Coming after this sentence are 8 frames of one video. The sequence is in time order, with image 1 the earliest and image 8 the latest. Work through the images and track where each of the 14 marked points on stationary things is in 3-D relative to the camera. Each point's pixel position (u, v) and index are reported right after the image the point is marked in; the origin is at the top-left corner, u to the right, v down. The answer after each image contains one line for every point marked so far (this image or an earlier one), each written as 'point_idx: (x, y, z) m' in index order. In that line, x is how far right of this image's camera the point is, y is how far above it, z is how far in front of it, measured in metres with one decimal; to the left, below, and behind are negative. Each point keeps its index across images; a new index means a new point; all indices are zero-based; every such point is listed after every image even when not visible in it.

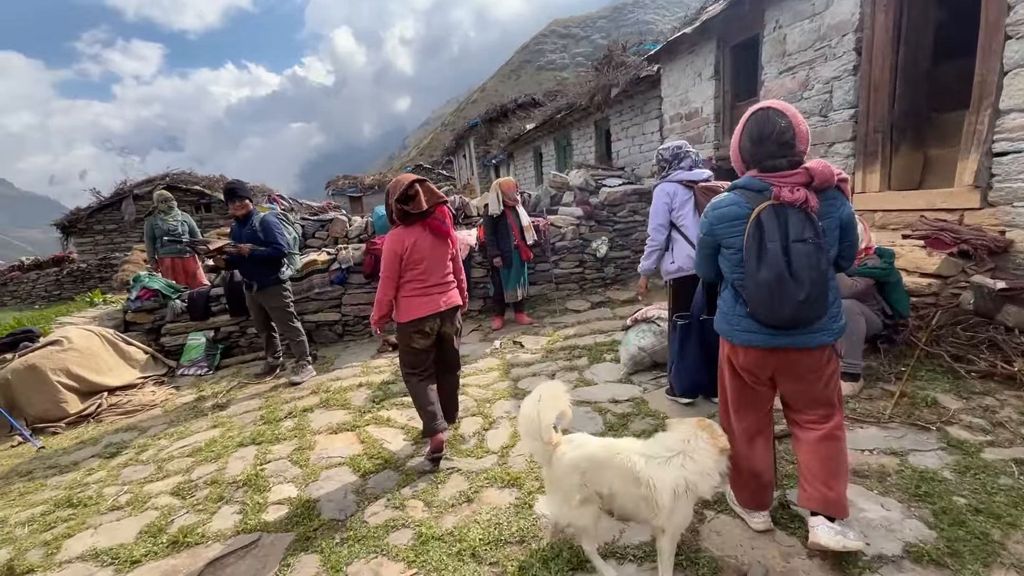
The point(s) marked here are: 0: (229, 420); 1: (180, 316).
0: (-2.4, -1.1, +4.1) m
1: (-3.8, -0.3, +5.5) m
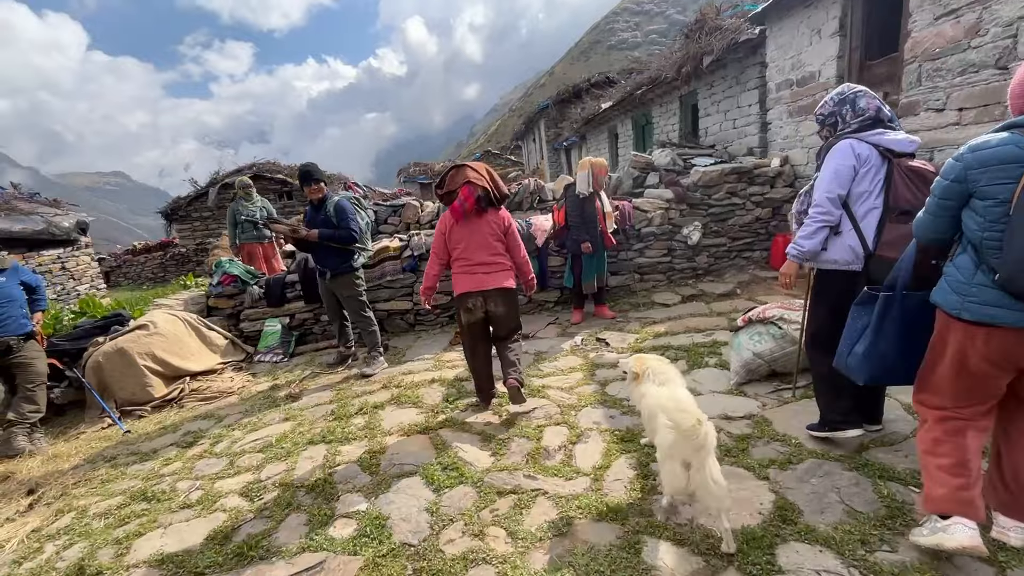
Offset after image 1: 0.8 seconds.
0: (-1.7, -1.0, +3.9) m
1: (-2.9, -0.2, +5.5) m
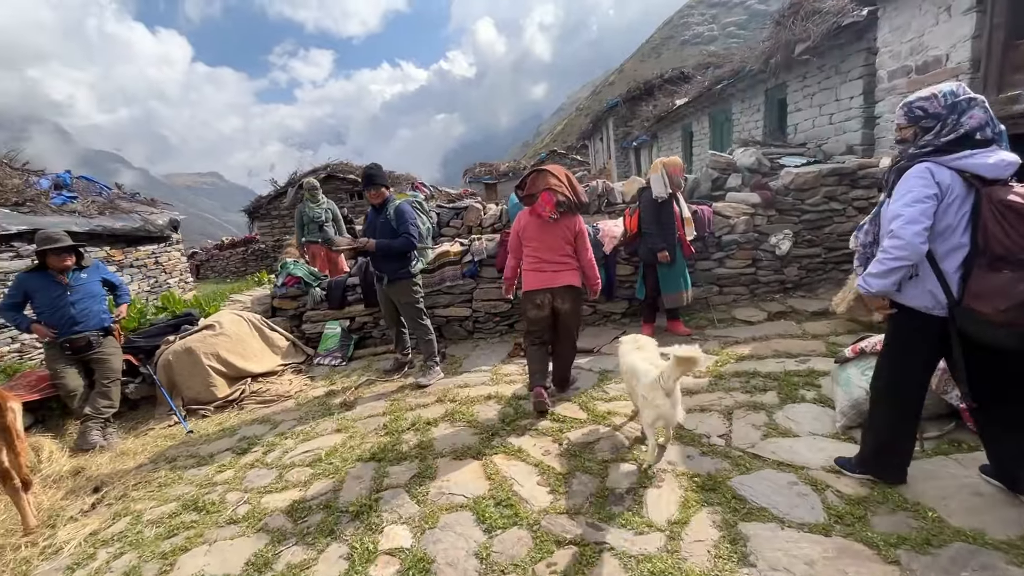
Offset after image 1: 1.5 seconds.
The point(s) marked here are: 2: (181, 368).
0: (-1.3, -1.1, +3.8) m
1: (-2.2, -0.2, +5.5) m
2: (-3.0, -0.7, +4.3) m
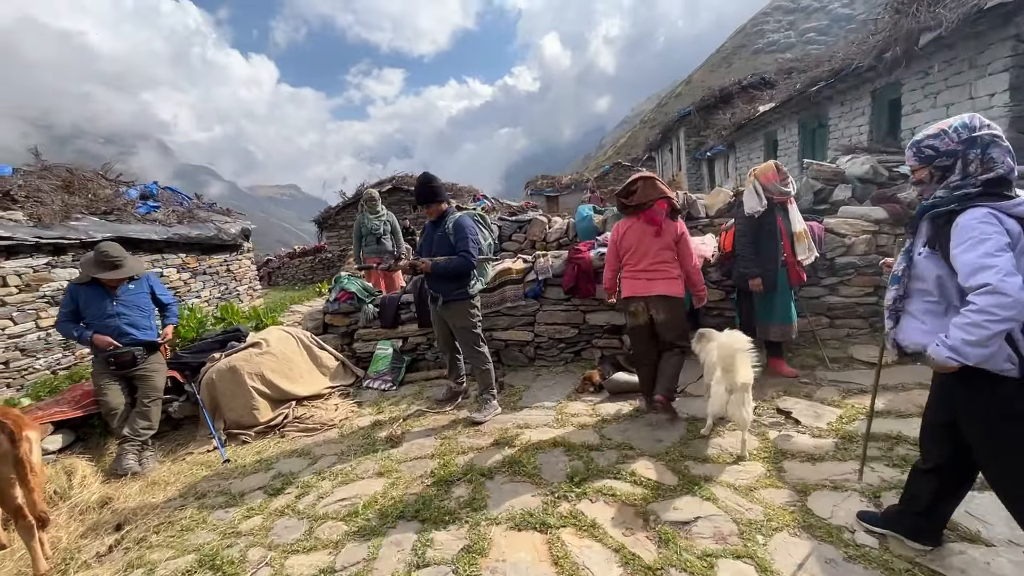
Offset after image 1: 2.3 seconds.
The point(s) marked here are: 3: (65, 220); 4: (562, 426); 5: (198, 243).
0: (-0.8, -1.2, +3.3) m
1: (-1.5, -0.4, +5.1) m
2: (-2.4, -0.8, +4.1) m
3: (-7.7, +1.2, +8.3) m
4: (+0.4, -1.1, +3.7) m
5: (-7.2, +1.0, +11.0) m
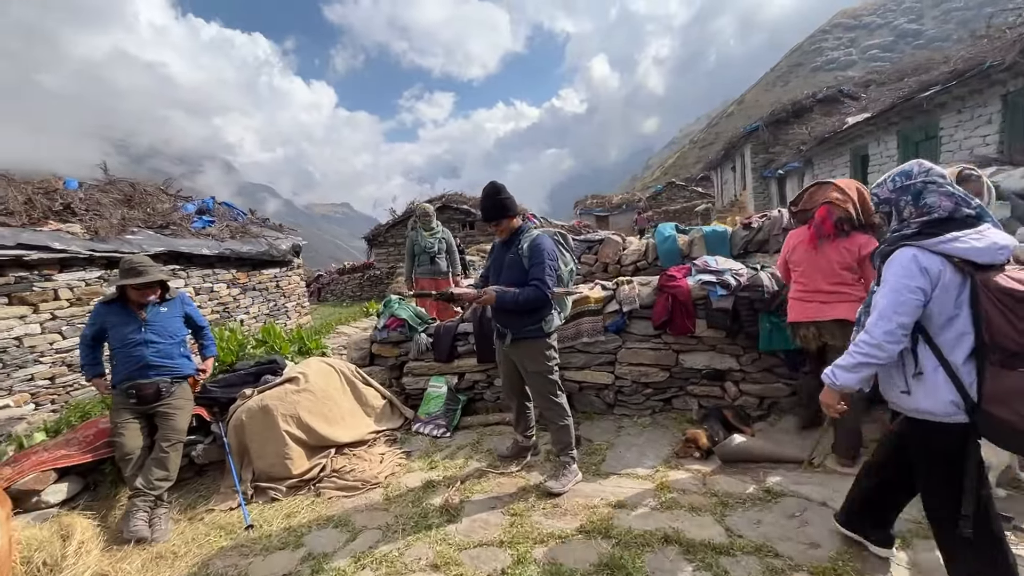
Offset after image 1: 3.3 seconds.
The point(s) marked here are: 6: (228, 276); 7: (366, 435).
0: (-0.3, -1.4, +2.6) m
1: (-0.8, -0.6, +4.5) m
2: (-1.8, -1.0, +3.5) m
3: (-6.7, +0.9, +8.2) m
4: (+0.9, -1.3, +2.8) m
5: (-5.9, +0.7, +10.9) m
6: (-6.1, +0.3, +10.4) m
7: (-1.2, -1.2, +3.9) m
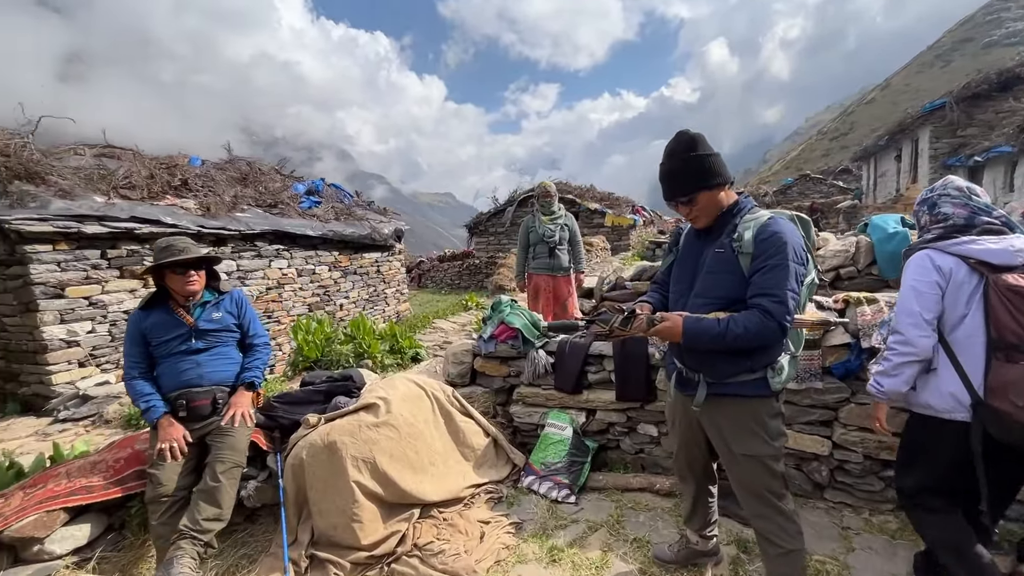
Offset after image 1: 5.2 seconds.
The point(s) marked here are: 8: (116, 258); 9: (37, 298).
0: (+0.3, -1.5, +1.4) m
1: (+0.2, -0.6, +3.3) m
2: (-1.0, -1.0, +2.5) m
3: (-4.7, +1.3, +8.1) m
4: (+1.5, -1.4, +1.4) m
5: (-3.5, +1.0, +10.6) m
6: (-3.8, +0.6, +10.1) m
7: (-0.3, -1.2, +2.8) m
8: (-5.2, +0.4, +6.3) m
9: (-5.6, -0.1, +5.7) m
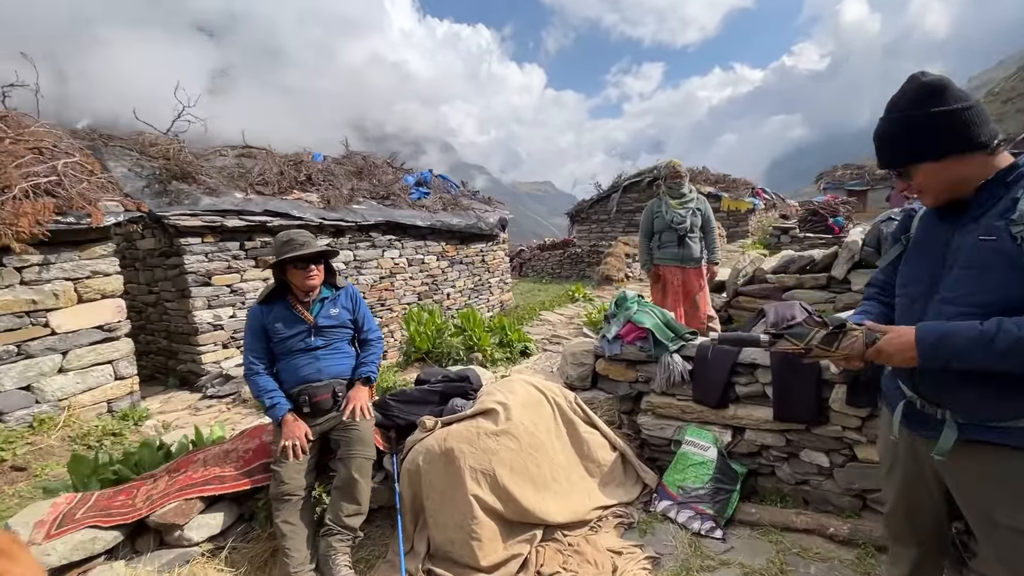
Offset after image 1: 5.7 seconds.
0: (+0.7, -1.5, +1.0) m
1: (+1.0, -0.6, +2.9) m
2: (-0.4, -1.0, +2.3) m
3: (-2.9, +1.5, +8.5) m
4: (+1.9, -1.4, +0.7) m
5: (-1.2, +1.3, +10.7) m
6: (-1.6, +0.9, +10.3) m
7: (+0.4, -1.1, +2.5) m
8: (-3.7, +0.6, +6.9) m
9: (-4.2, 0.0, +6.3) m
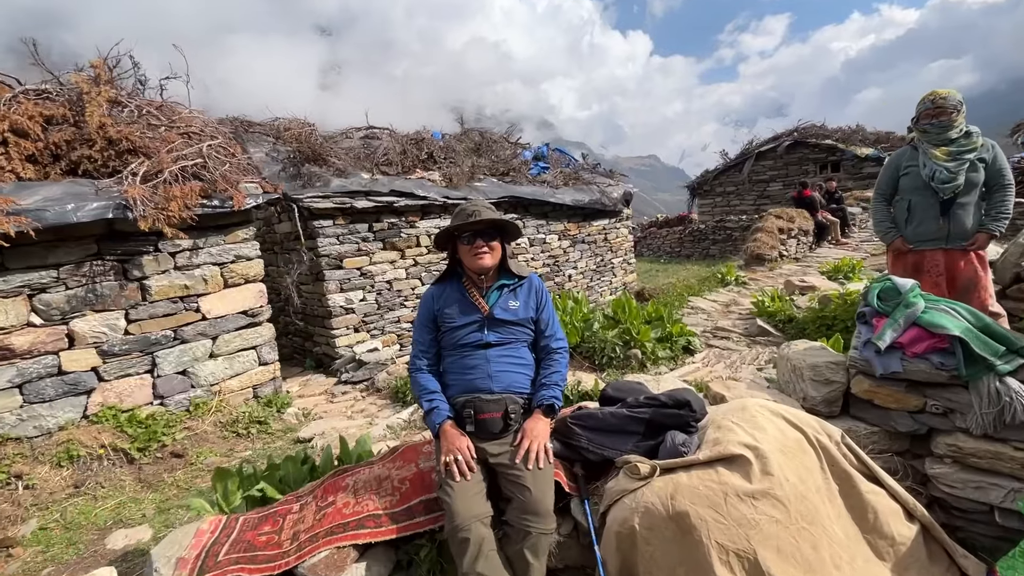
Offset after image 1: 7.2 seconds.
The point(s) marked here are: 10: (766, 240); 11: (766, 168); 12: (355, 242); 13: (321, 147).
0: (+1.3, -1.5, +0.1) m
1: (+1.9, -0.5, +1.8) m
2: (+0.5, -0.9, +1.6) m
3: (-0.7, +1.8, +8.0) m
4: (+2.4, -1.5, -0.4) m
5: (+1.4, +1.6, +9.8) m
6: (+1.0, +1.2, +9.6) m
7: (+1.3, -1.1, +1.6) m
8: (-1.8, +0.8, +6.7) m
9: (-2.4, +0.3, +6.2) m
10: (+4.7, +0.9, +8.9) m
11: (+9.0, +4.2, +17.0) m
12: (-2.1, +0.6, +6.5) m
13: (-2.6, +1.9, +6.6) m
